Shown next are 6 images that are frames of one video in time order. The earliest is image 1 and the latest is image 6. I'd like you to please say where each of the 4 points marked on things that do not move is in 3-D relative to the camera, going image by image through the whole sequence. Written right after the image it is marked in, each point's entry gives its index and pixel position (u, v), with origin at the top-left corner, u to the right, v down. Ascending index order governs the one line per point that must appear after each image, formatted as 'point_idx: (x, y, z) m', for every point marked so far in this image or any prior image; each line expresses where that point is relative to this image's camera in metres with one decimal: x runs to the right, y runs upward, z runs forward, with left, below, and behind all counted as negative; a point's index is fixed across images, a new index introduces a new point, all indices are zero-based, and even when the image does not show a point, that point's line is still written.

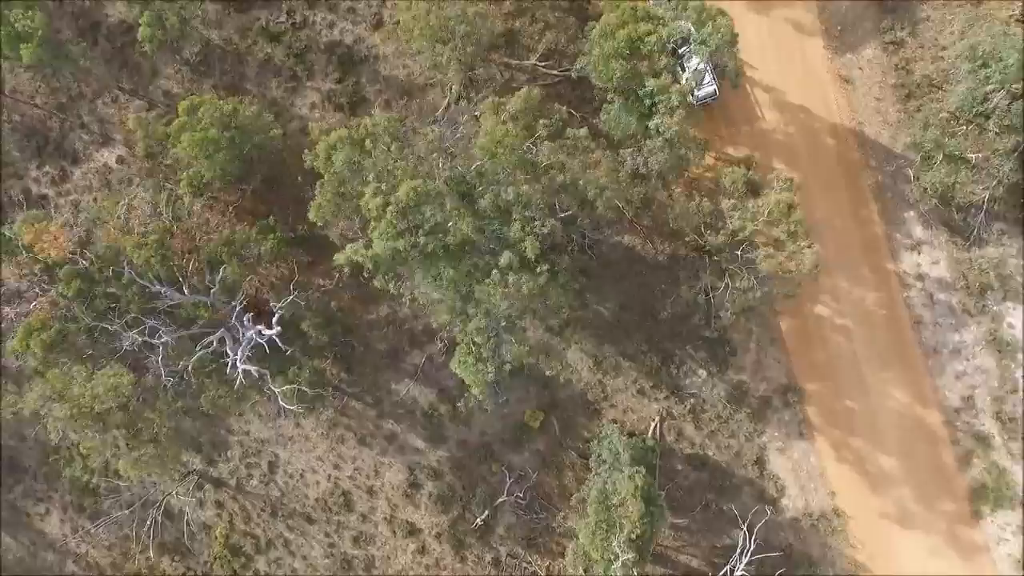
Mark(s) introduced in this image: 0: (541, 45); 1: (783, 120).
0: (+0.9, +7.7, +19.7) m
1: (+8.5, +5.3, +19.5) m
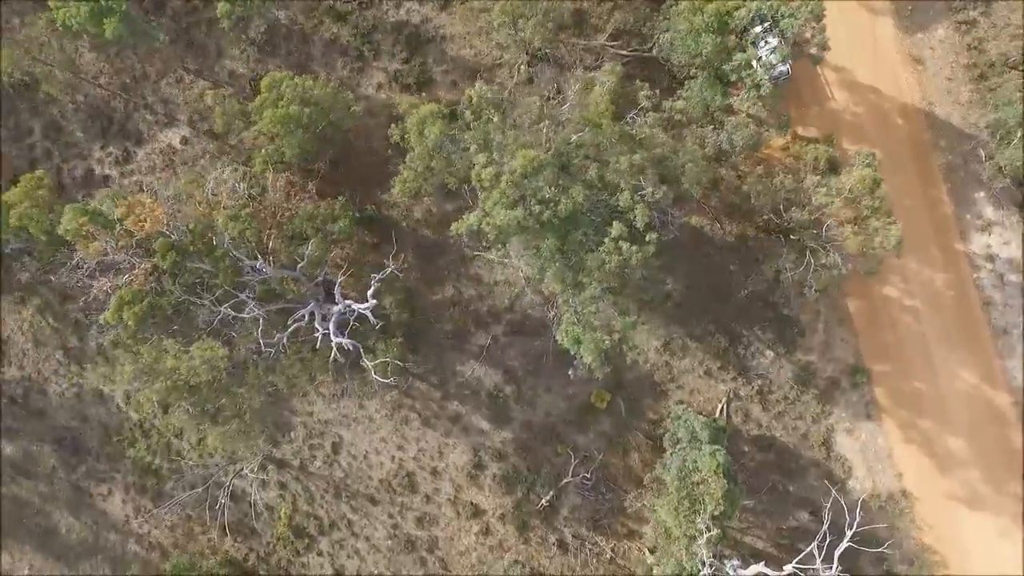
0: (+3.1, +8.3, +19.6) m
1: (+10.6, +5.9, +19.4) m
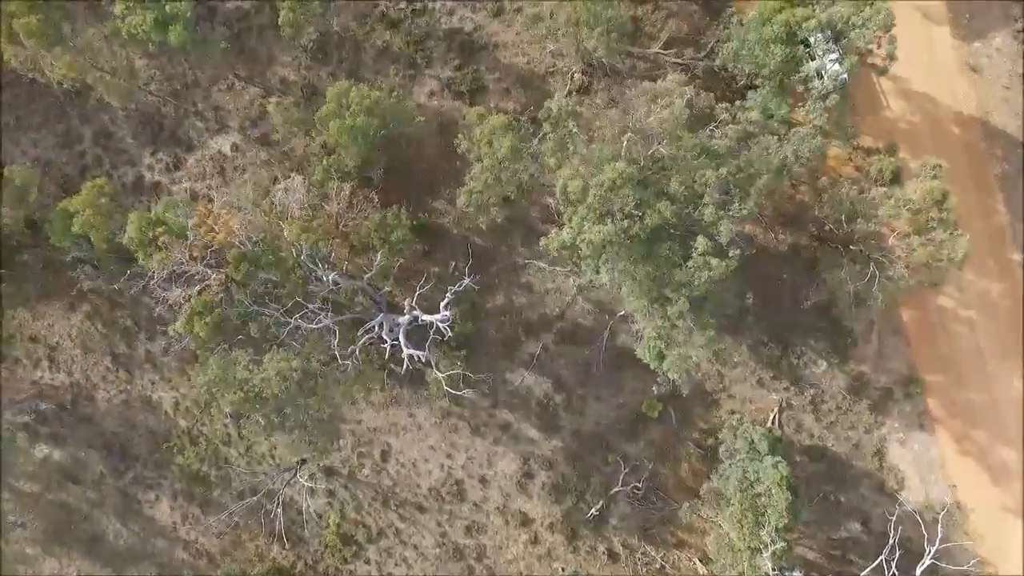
0: (+4.8, +8.0, +19.5) m
1: (+12.3, +5.6, +19.3) m
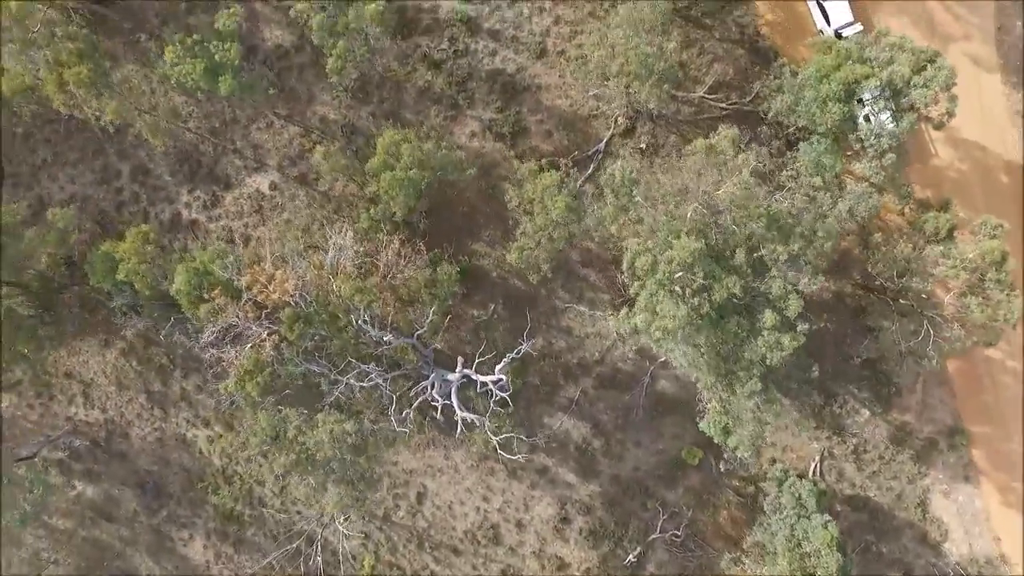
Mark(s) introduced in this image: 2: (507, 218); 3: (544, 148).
0: (+6.1, +6.6, +19.3) m
1: (+13.7, +4.0, +19.1) m
2: (-0.2, +2.3, +20.0) m
3: (+1.0, +4.5, +19.9) m
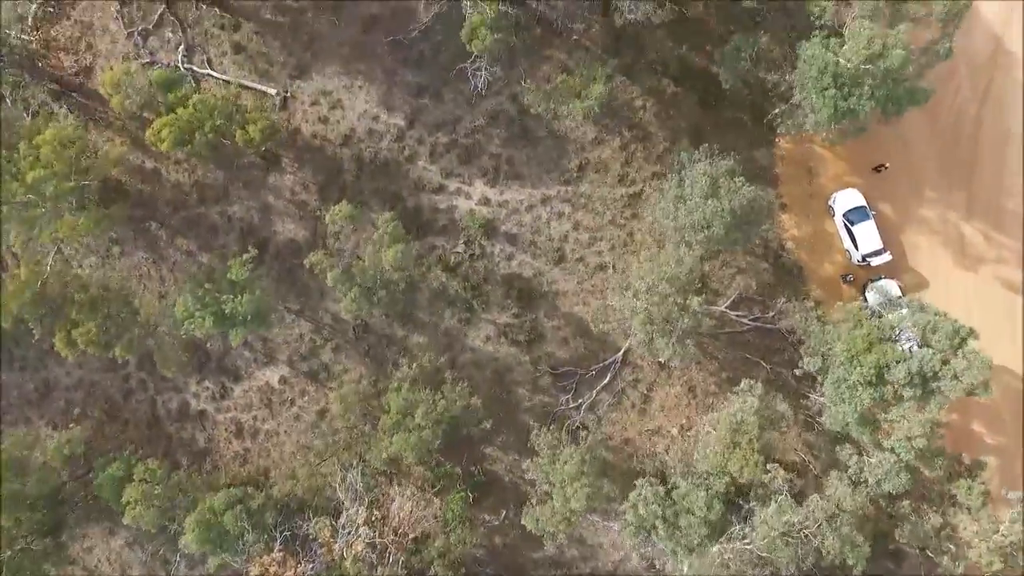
0: (+6.7, -0.1, +18.8) m
1: (+14.1, -2.8, +18.5) m
2: (+0.3, -4.3, +19.5) m
3: (+1.5, -2.1, +19.4) m
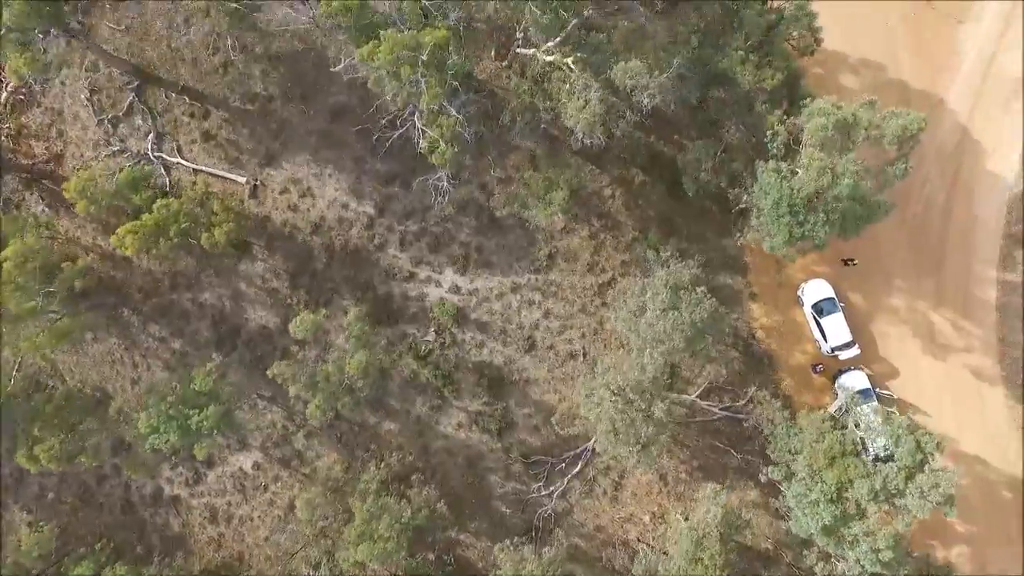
0: (+5.7, -2.8, +18.8) m
1: (+13.2, -5.4, +18.4) m
2: (-0.6, -7.0, +19.5) m
3: (+0.6, -4.8, +19.4) m
